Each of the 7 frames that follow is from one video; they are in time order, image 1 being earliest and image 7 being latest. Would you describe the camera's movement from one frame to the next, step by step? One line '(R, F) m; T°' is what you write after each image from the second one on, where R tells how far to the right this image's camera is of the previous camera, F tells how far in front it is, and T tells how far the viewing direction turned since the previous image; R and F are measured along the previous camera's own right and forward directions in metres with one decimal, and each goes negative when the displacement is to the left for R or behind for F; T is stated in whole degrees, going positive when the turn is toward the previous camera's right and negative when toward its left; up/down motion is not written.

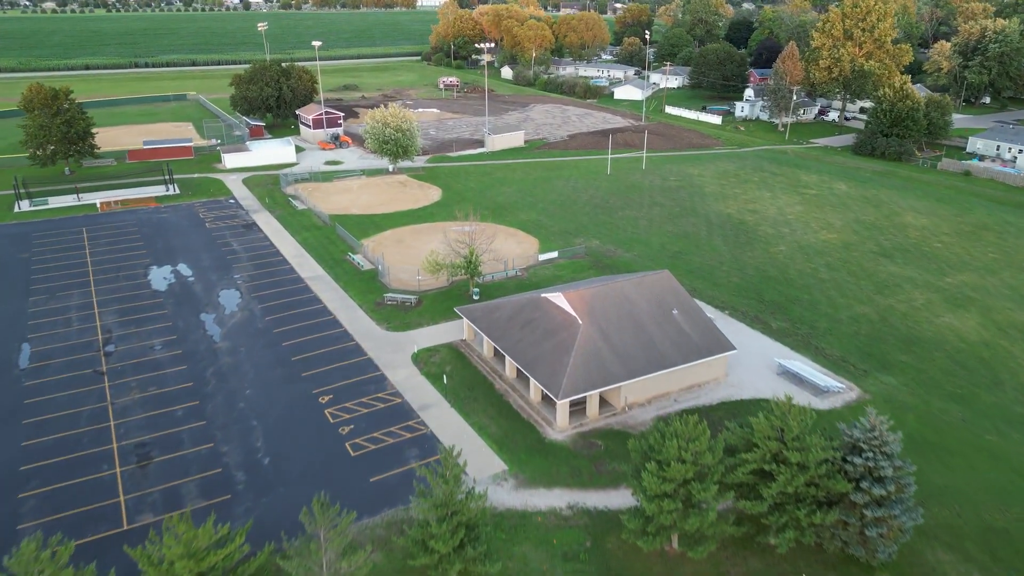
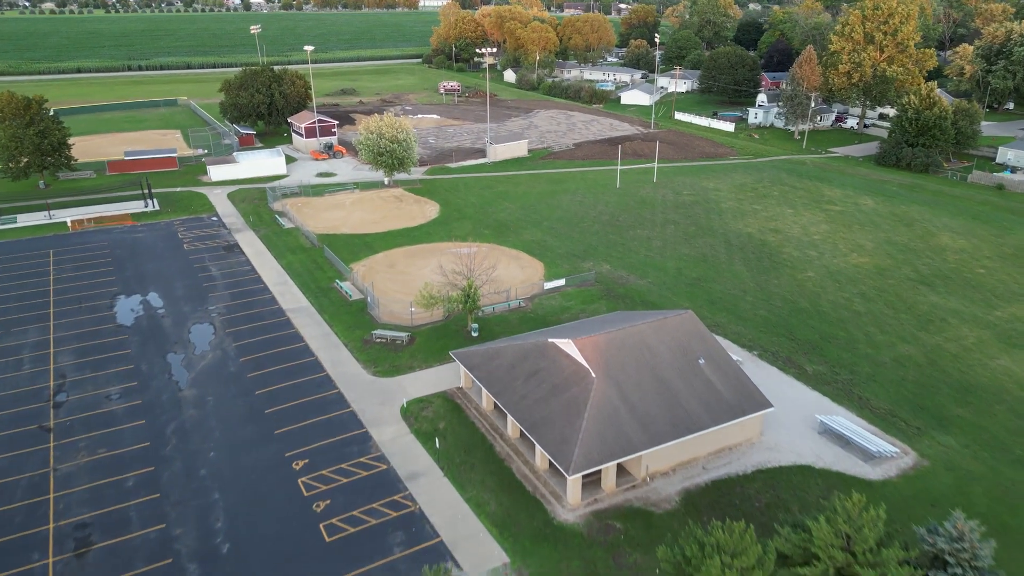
(0.0, +4.0) m; 0°
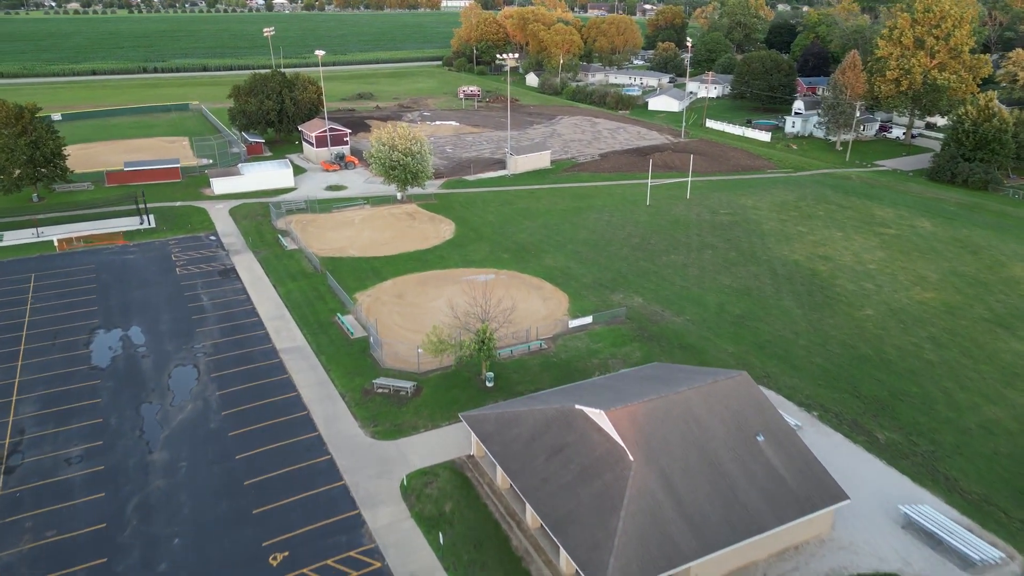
(-0.1, +4.4) m; -2°
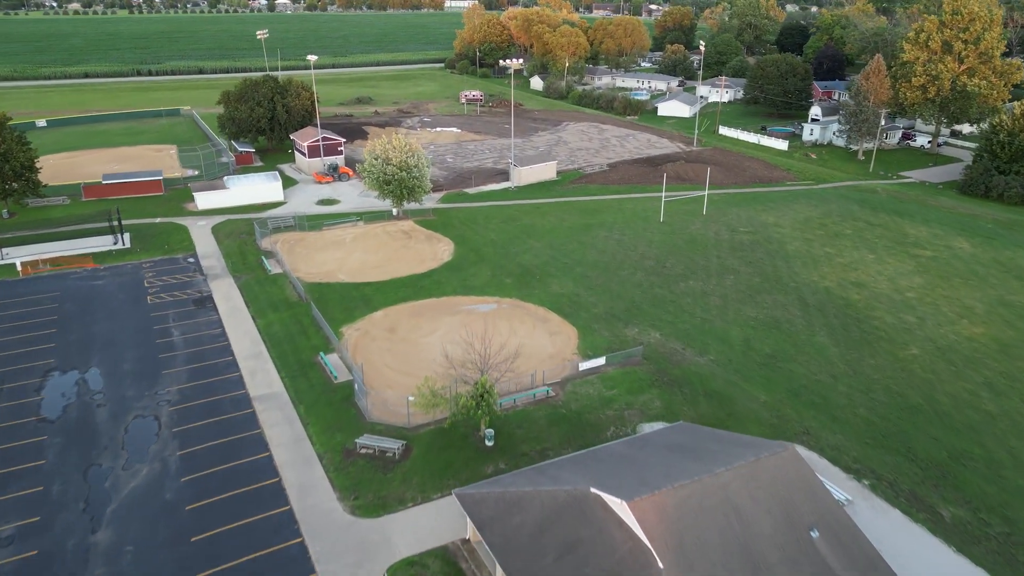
(0.0, +3.9) m; 0°
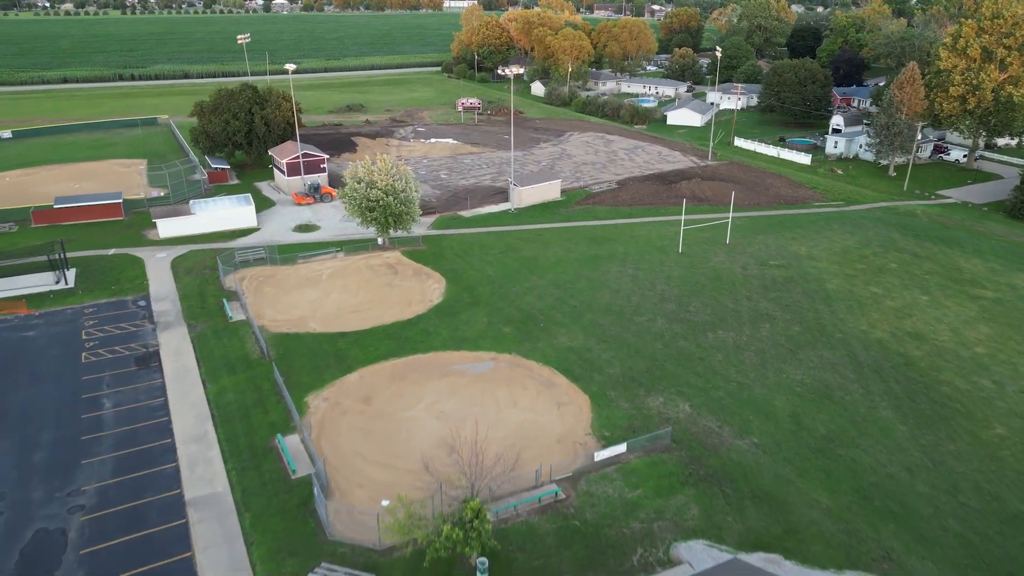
(0.0, +6.0) m; 0°
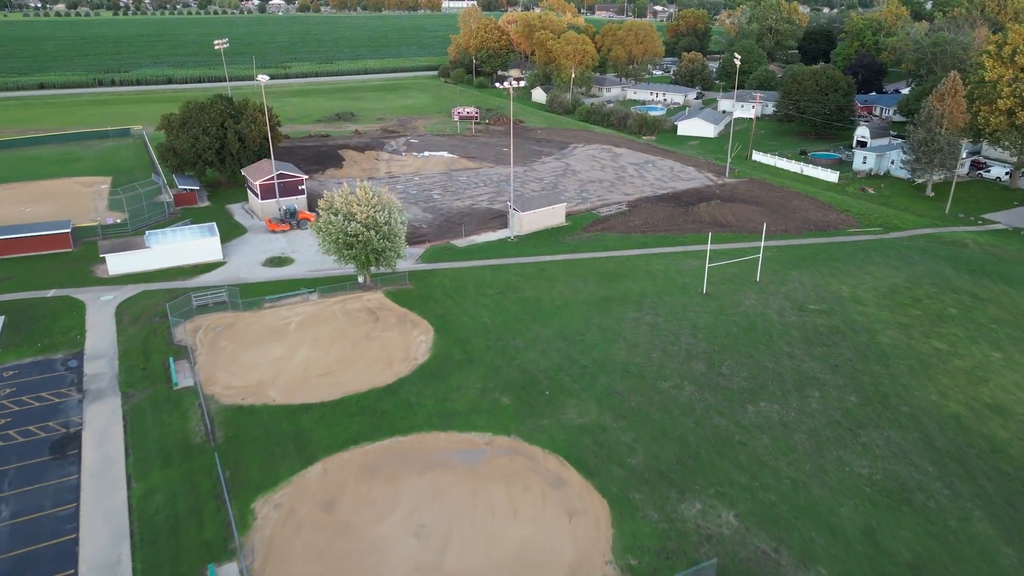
(0.0, +6.1) m; 0°
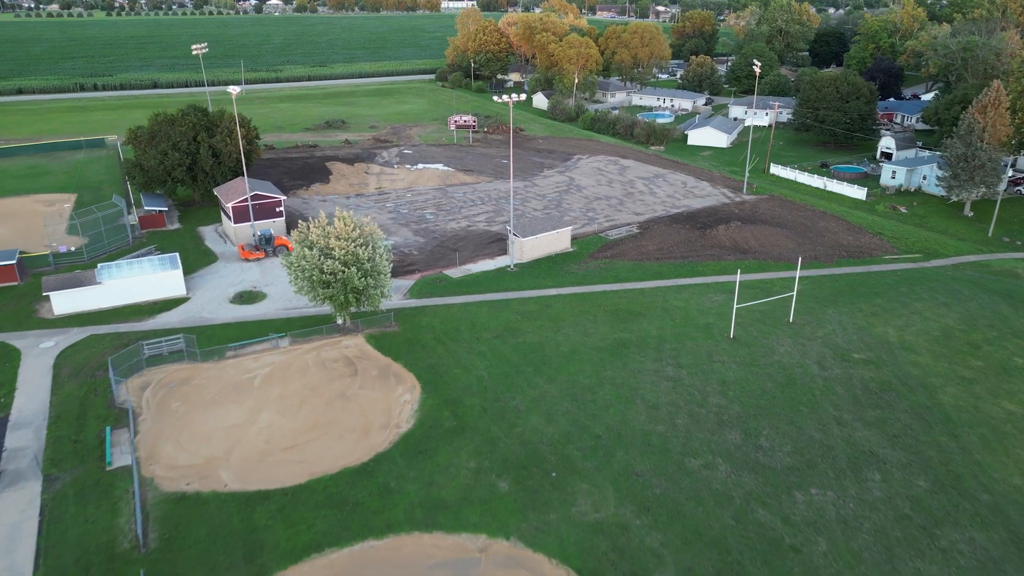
(0.0, +5.1) m; 0°
